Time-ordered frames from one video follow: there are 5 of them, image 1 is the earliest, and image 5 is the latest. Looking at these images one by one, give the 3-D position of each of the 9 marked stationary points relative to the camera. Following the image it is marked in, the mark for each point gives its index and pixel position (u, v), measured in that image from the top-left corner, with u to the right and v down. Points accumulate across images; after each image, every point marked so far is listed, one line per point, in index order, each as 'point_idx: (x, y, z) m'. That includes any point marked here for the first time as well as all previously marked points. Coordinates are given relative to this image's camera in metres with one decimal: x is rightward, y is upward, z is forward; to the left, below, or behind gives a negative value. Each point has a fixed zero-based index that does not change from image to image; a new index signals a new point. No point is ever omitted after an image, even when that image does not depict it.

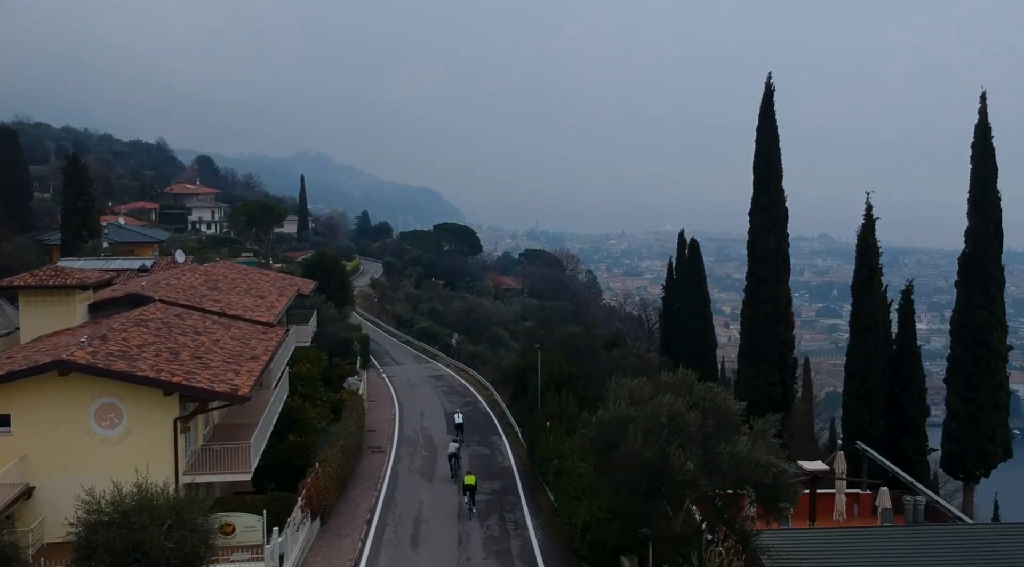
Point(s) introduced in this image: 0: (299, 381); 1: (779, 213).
0: (-4.0, -1.9, +17.3) m
1: (+5.1, +1.3, +17.3) m
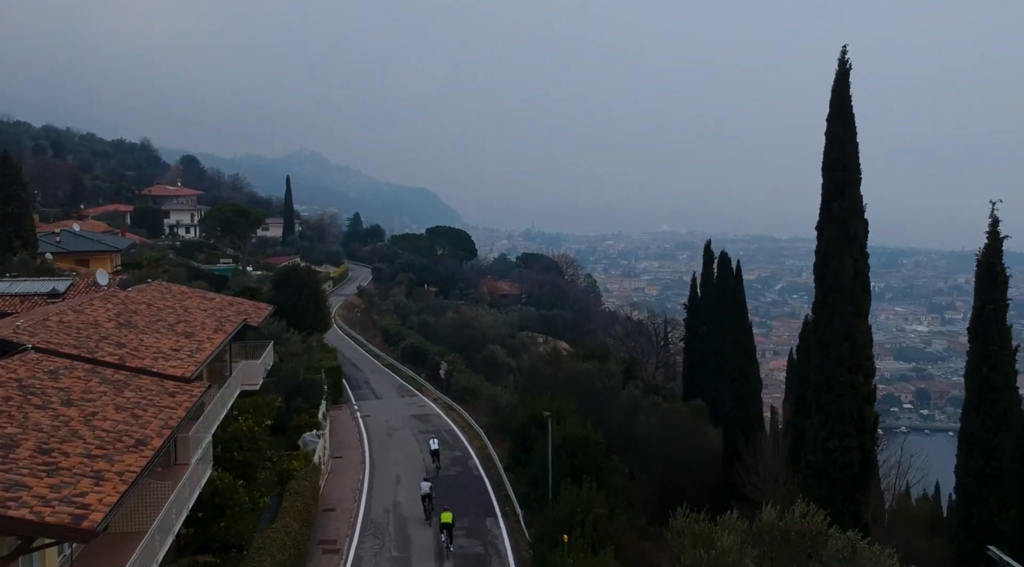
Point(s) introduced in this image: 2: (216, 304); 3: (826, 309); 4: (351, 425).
0: (-4.0, -2.4, +13.4) m
1: (+5.1, +0.8, +13.4) m
2: (-5.5, -0.4, +16.8) m
3: (+4.7, -0.4, +13.6) m
4: (-3.5, -3.1, +19.8) m
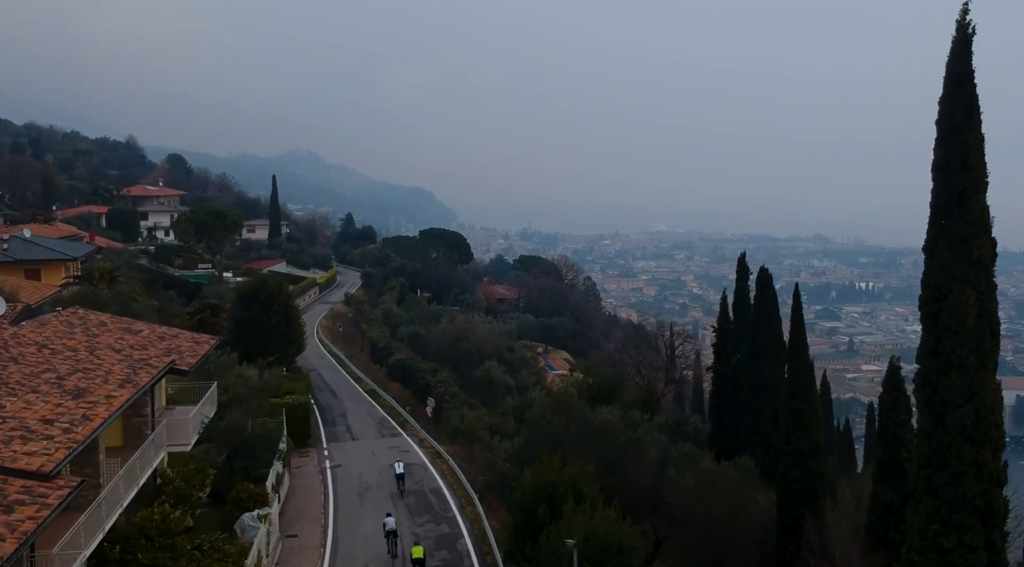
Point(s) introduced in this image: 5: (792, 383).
0: (-4.0, -2.8, +9.8) m
1: (+5.1, +0.4, +9.9) m
2: (-5.4, -0.8, +13.2) m
3: (+4.7, -0.8, +10.1) m
4: (-3.5, -3.5, +16.3) m
5: (+4.6, -1.6, +15.0) m
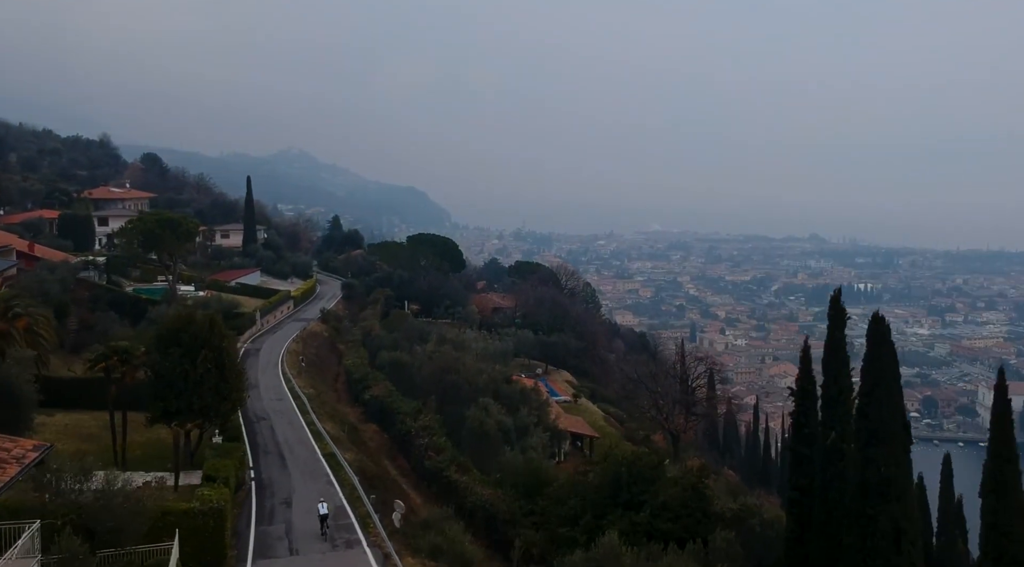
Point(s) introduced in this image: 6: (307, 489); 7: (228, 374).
0: (-3.9, -3.6, +4.1) m
1: (+5.2, -0.4, +4.2) m
2: (-5.3, -1.6, +7.5) m
3: (+4.8, -1.6, +4.4) m
4: (-3.4, -4.3, +10.5) m
5: (+4.6, -2.4, +9.3) m
6: (-4.1, -4.0, +17.9) m
7: (-6.1, -1.9, +19.6) m
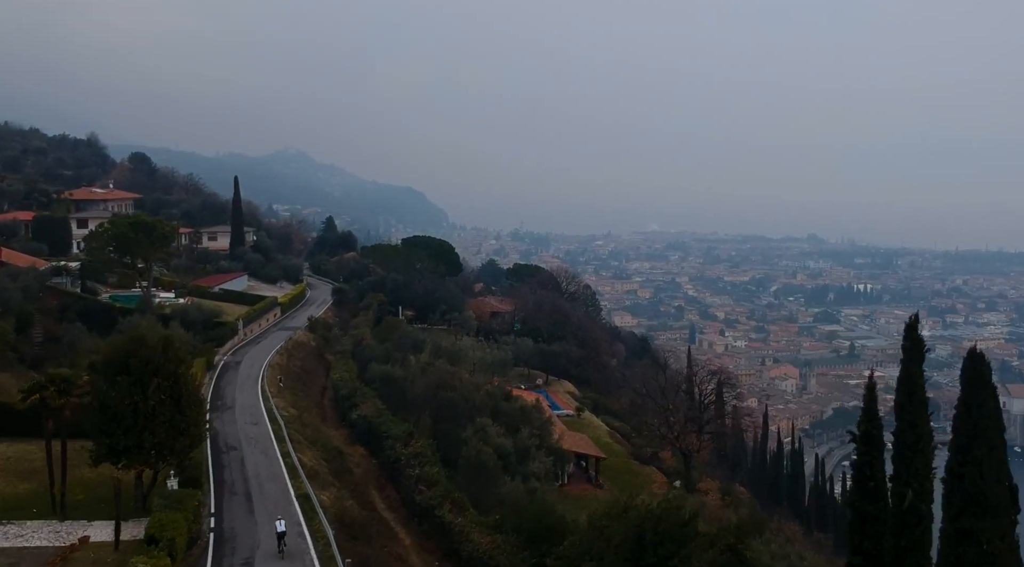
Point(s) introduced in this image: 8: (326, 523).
0: (-3.8, -3.9, +1.4) m
1: (+5.3, -0.7, +1.6) m
2: (-5.3, -1.9, +4.8) m
3: (+4.9, -1.9, +1.8) m
4: (-3.4, -4.6, +7.9) m
5: (+4.7, -2.7, +6.6) m
6: (-4.0, -4.3, +15.3) m
7: (-6.1, -2.2, +16.9) m
8: (-3.2, -4.2, +16.3) m
